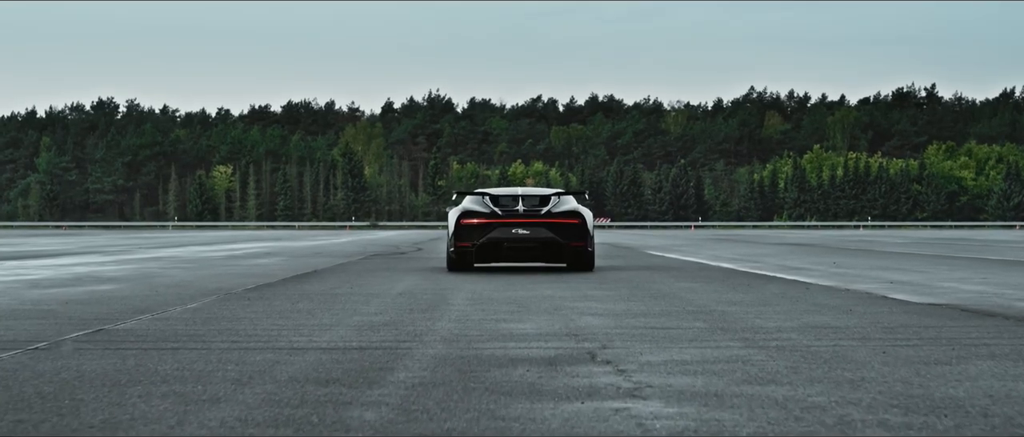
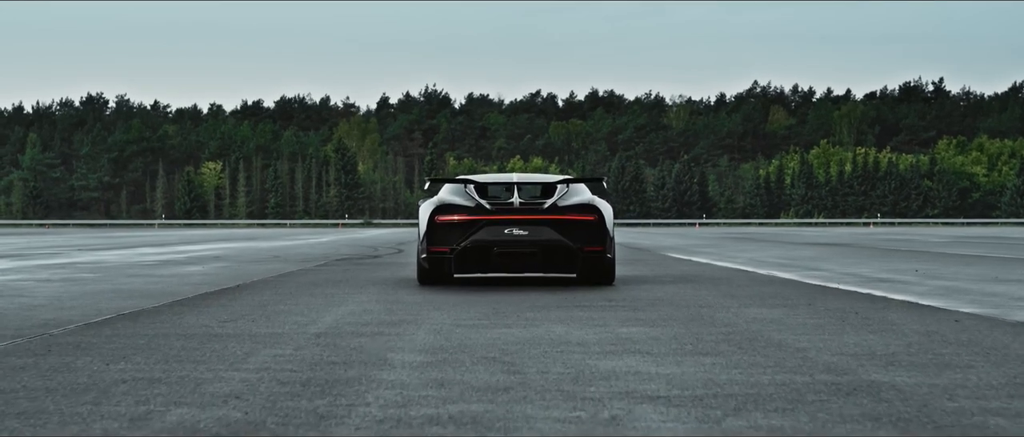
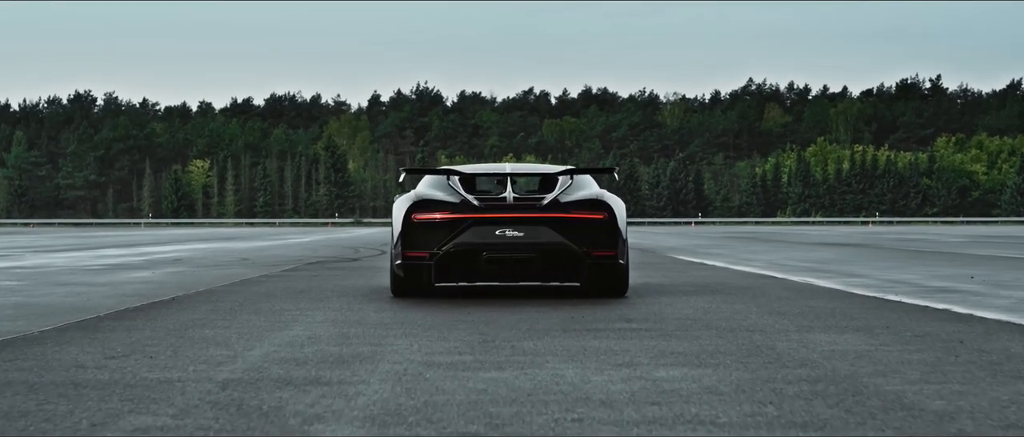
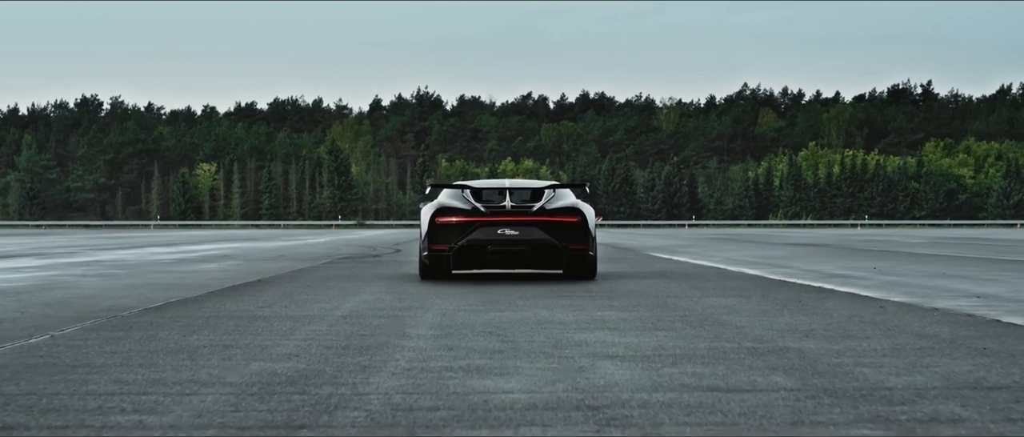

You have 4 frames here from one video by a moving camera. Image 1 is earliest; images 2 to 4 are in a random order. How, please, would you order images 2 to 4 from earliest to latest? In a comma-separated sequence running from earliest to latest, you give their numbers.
4, 2, 3
